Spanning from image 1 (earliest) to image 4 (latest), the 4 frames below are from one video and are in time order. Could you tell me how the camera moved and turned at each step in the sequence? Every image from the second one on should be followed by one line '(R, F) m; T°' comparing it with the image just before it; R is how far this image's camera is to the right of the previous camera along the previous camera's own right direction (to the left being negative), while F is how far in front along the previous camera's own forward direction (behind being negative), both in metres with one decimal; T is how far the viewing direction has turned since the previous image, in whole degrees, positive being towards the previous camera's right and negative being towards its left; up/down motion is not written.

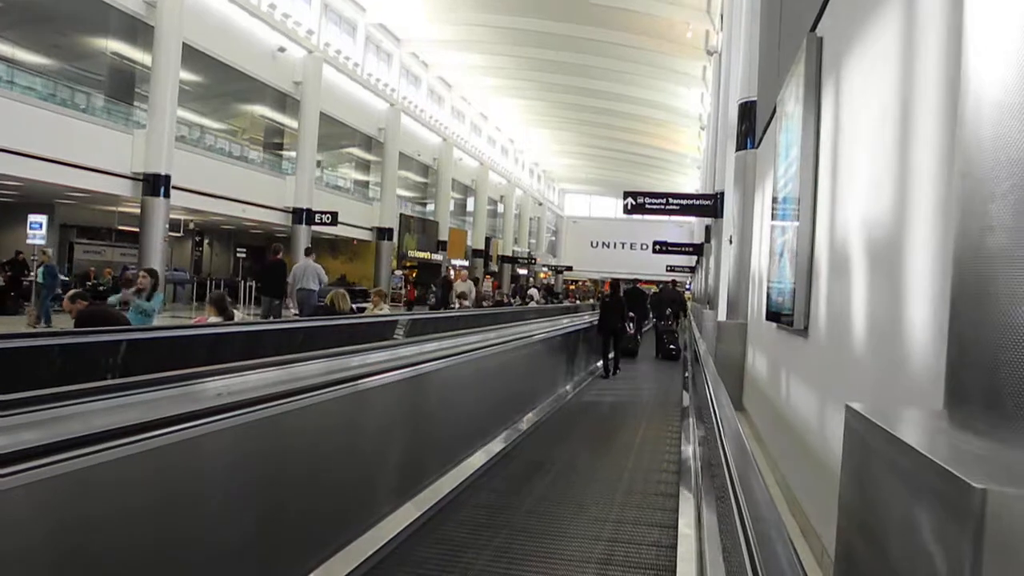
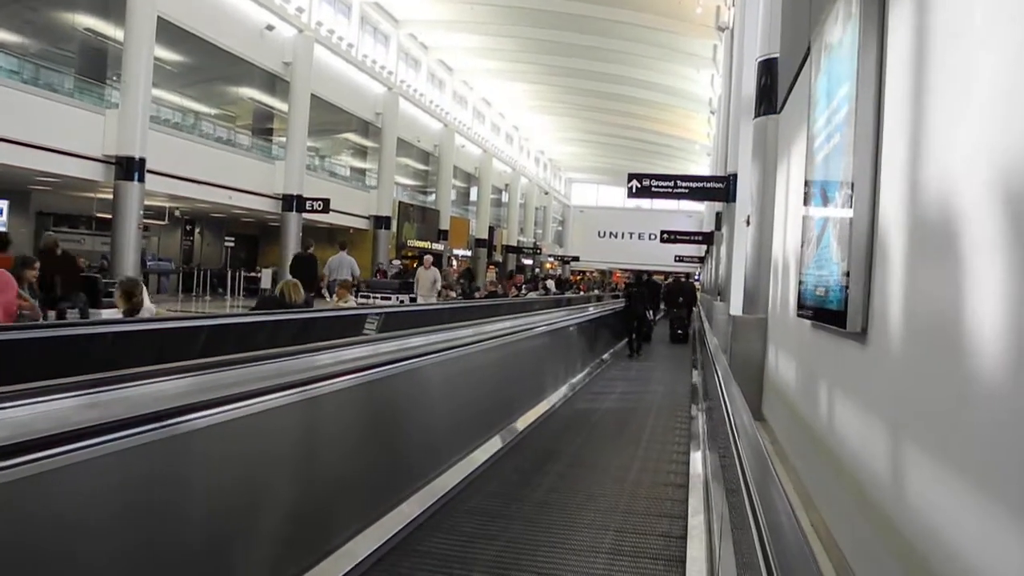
(+0.2, +0.9) m; -1°
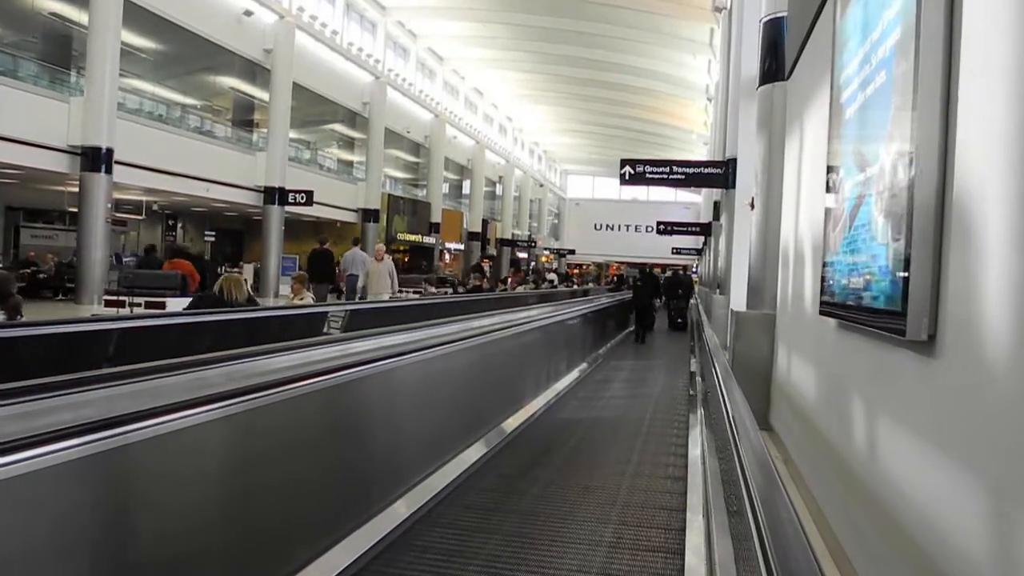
(+0.1, +0.6) m; 0°
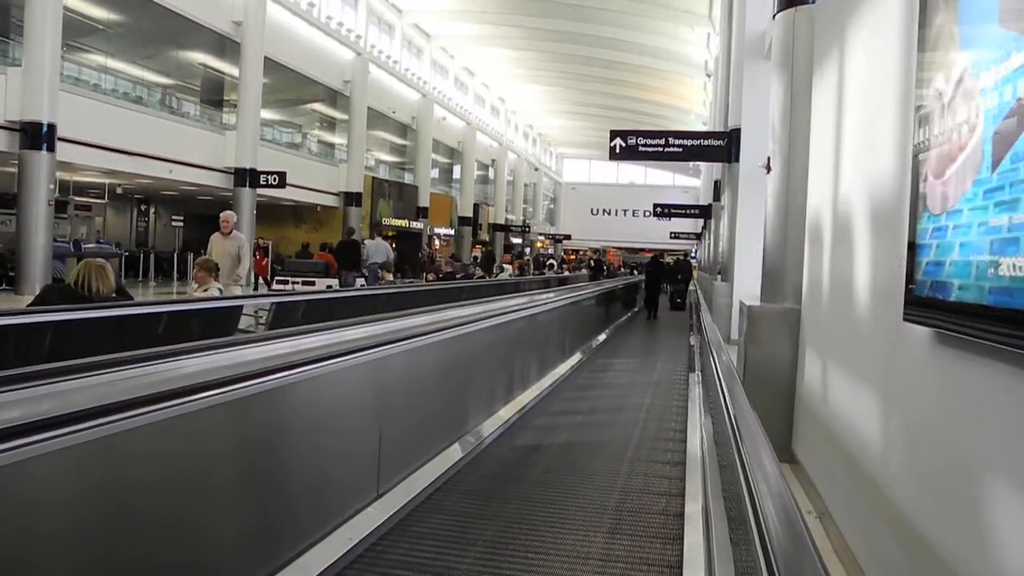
(+0.2, +1.1) m; 0°
